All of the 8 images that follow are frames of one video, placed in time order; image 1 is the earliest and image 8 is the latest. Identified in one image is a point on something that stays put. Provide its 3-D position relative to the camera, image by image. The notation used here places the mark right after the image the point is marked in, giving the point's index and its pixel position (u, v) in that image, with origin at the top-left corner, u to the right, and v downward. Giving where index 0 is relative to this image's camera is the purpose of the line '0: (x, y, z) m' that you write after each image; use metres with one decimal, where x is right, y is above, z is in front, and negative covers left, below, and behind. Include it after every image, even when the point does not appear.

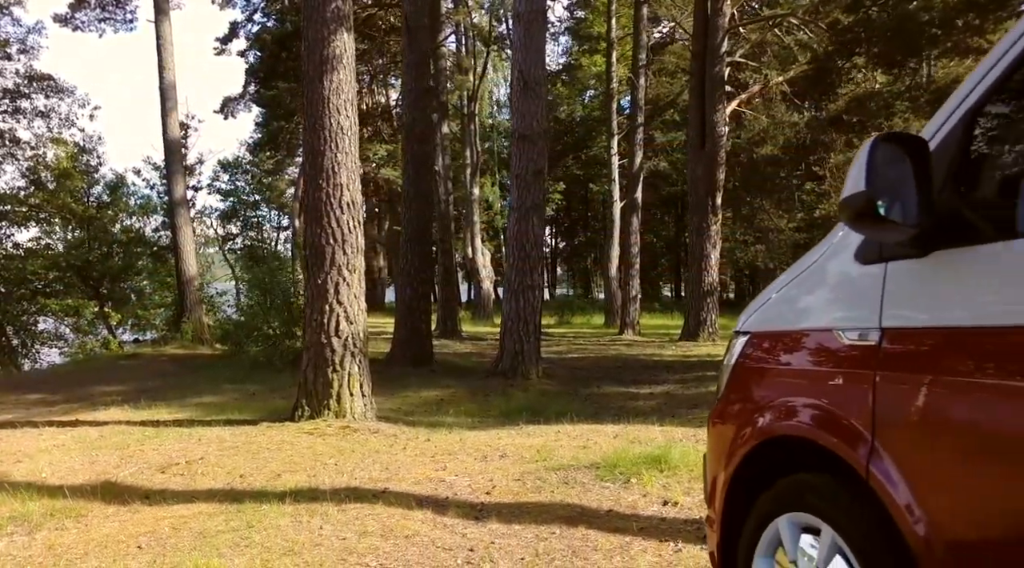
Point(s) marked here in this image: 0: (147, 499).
0: (-2.4, -1.4, +5.5) m
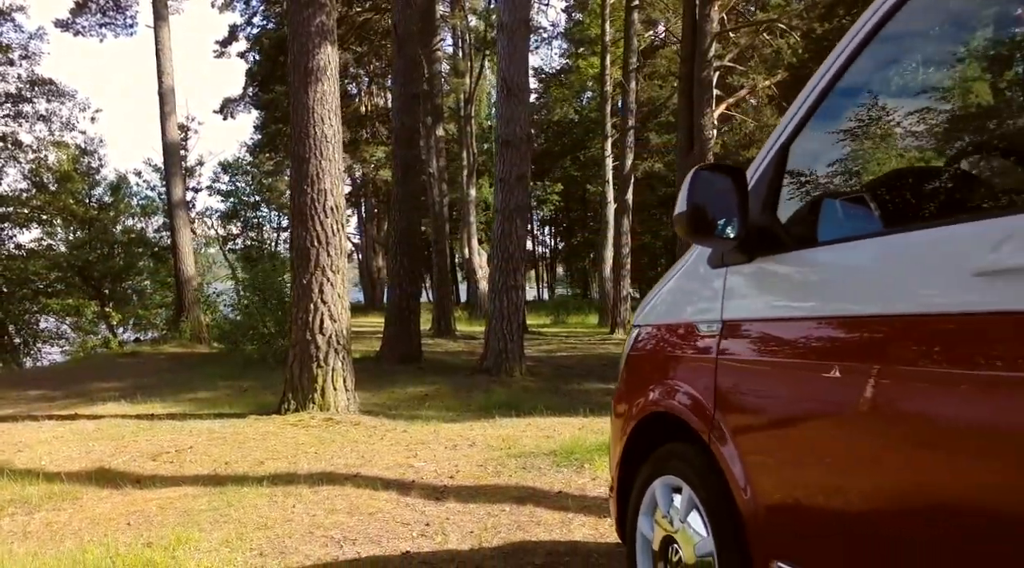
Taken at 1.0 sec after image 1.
0: (-2.6, -1.4, +6.0) m
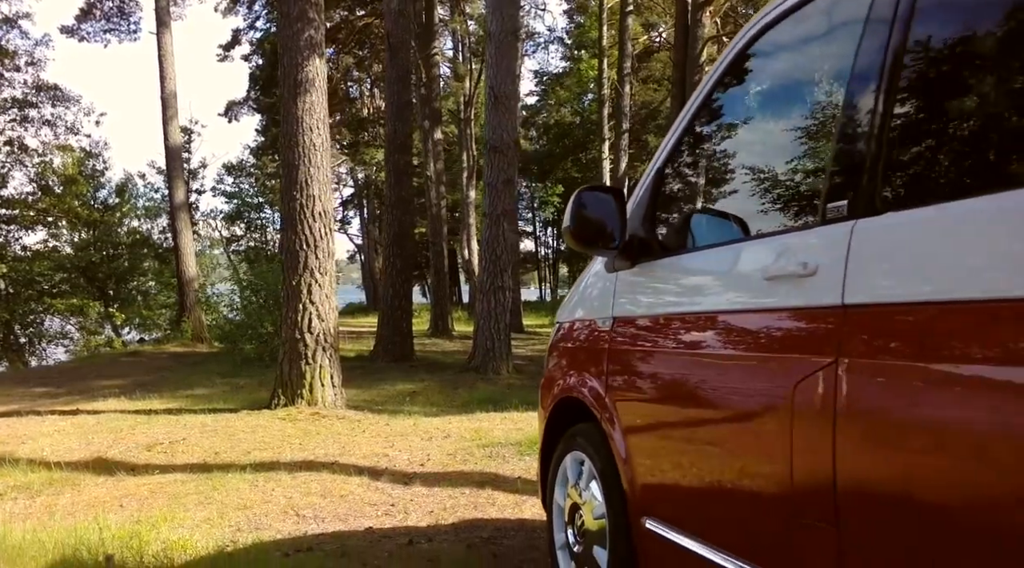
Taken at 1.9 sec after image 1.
0: (-2.9, -1.4, +6.4) m
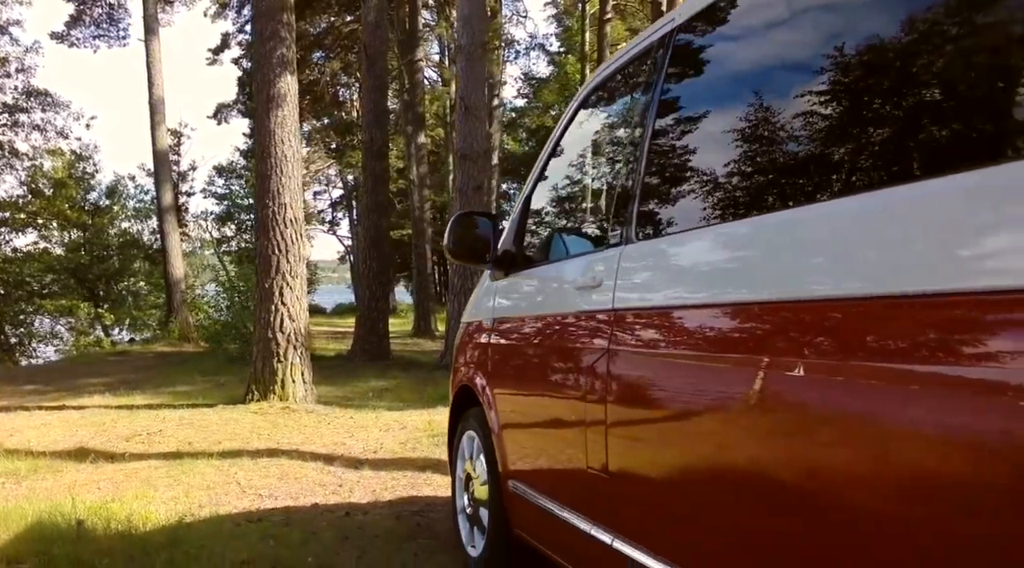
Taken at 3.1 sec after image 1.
0: (-3.3, -1.4, +7.0) m
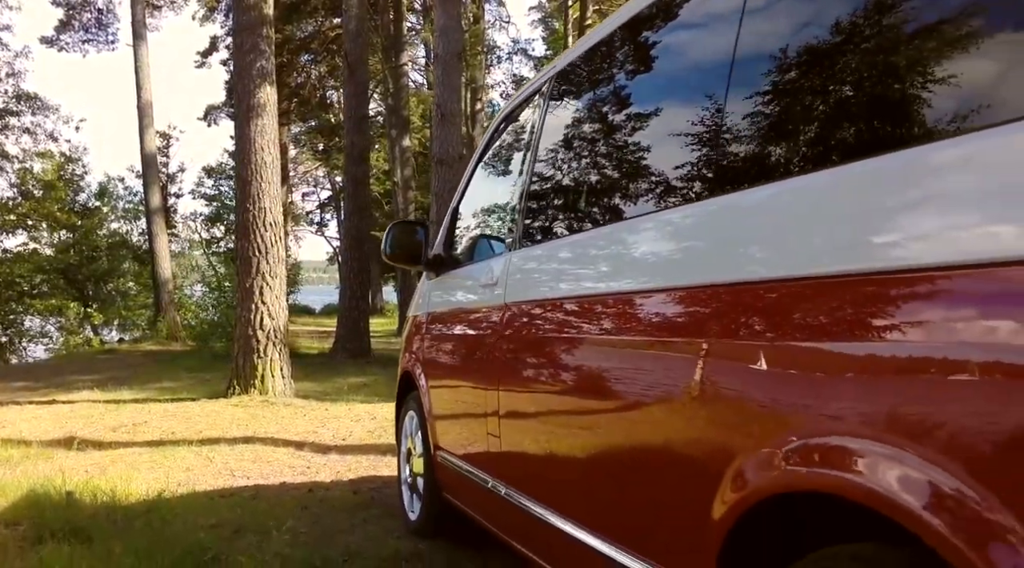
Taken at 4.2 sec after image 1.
0: (-3.7, -1.4, +7.5) m
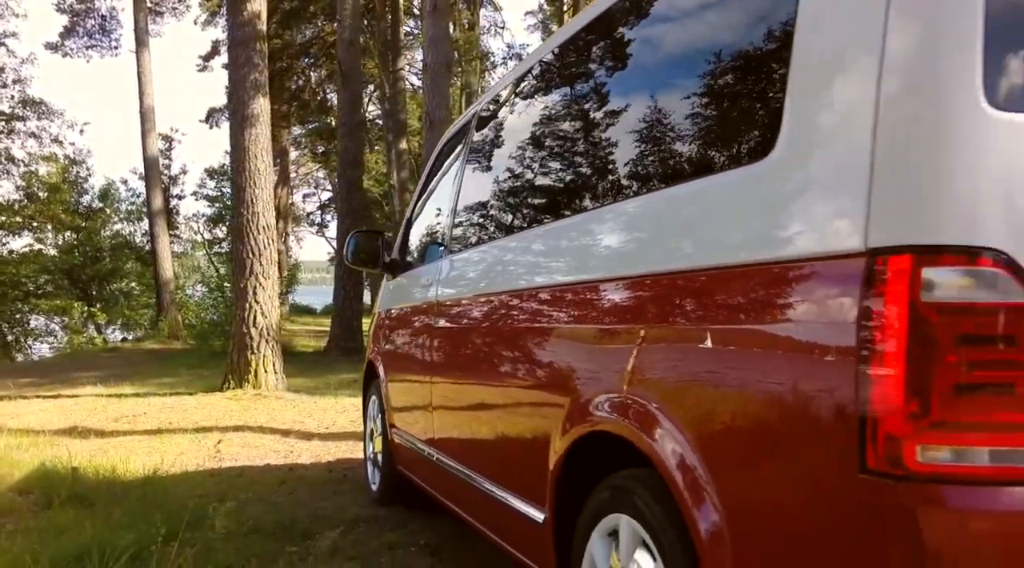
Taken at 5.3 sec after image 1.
0: (-4.0, -1.5, +8.1) m
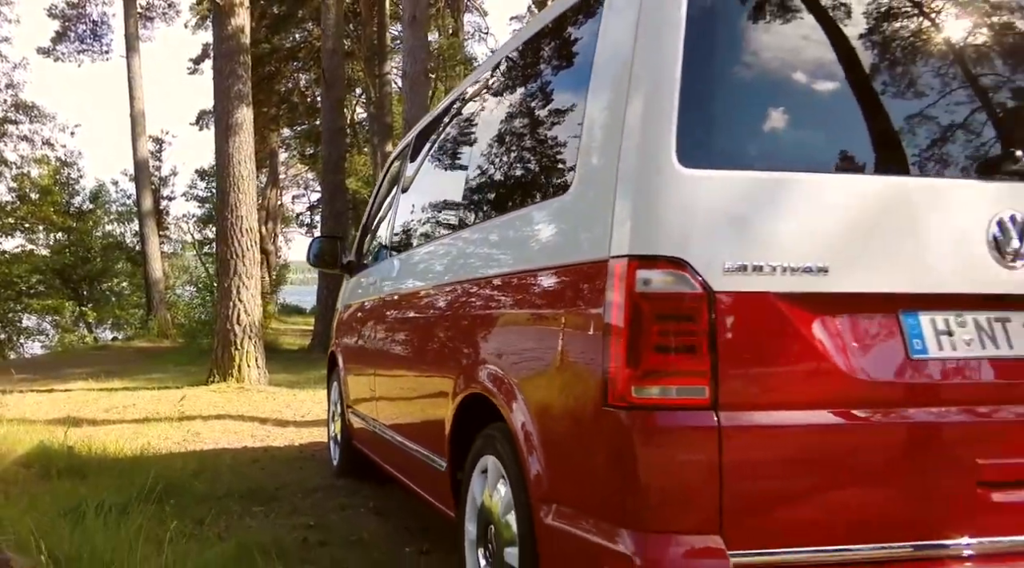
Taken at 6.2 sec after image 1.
0: (-4.3, -1.4, +8.7) m
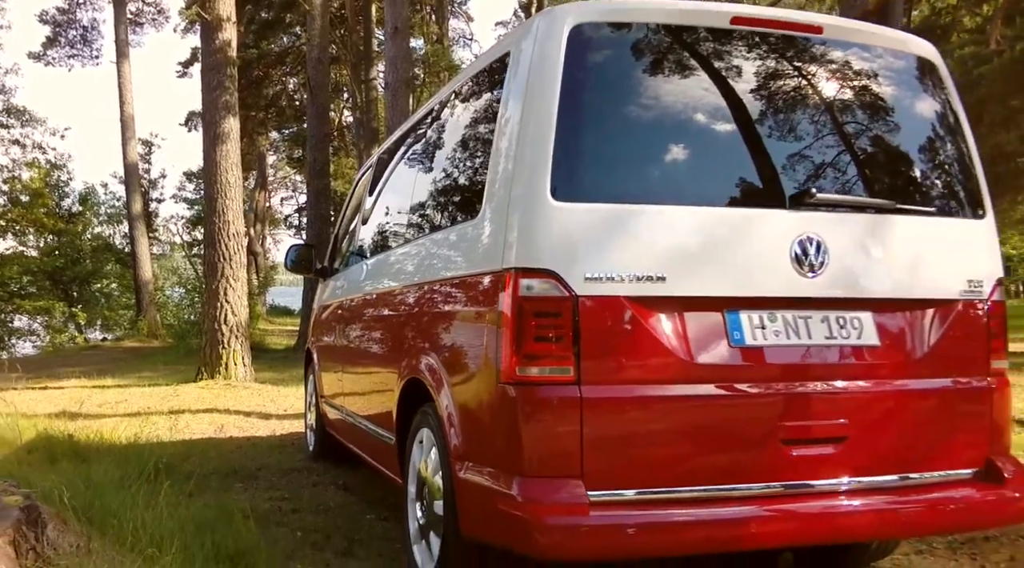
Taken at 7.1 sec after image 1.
0: (-4.7, -1.5, +9.3) m
